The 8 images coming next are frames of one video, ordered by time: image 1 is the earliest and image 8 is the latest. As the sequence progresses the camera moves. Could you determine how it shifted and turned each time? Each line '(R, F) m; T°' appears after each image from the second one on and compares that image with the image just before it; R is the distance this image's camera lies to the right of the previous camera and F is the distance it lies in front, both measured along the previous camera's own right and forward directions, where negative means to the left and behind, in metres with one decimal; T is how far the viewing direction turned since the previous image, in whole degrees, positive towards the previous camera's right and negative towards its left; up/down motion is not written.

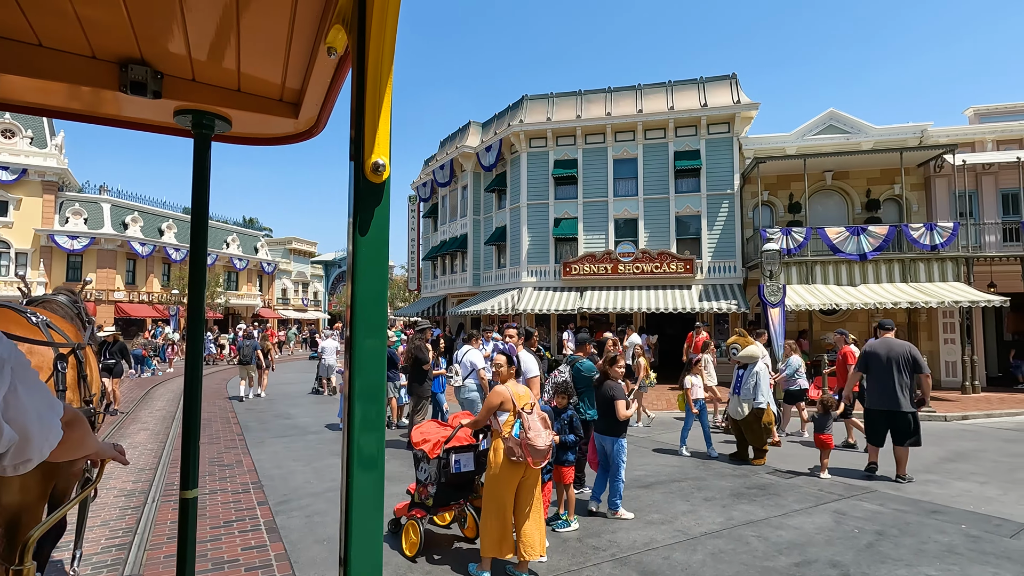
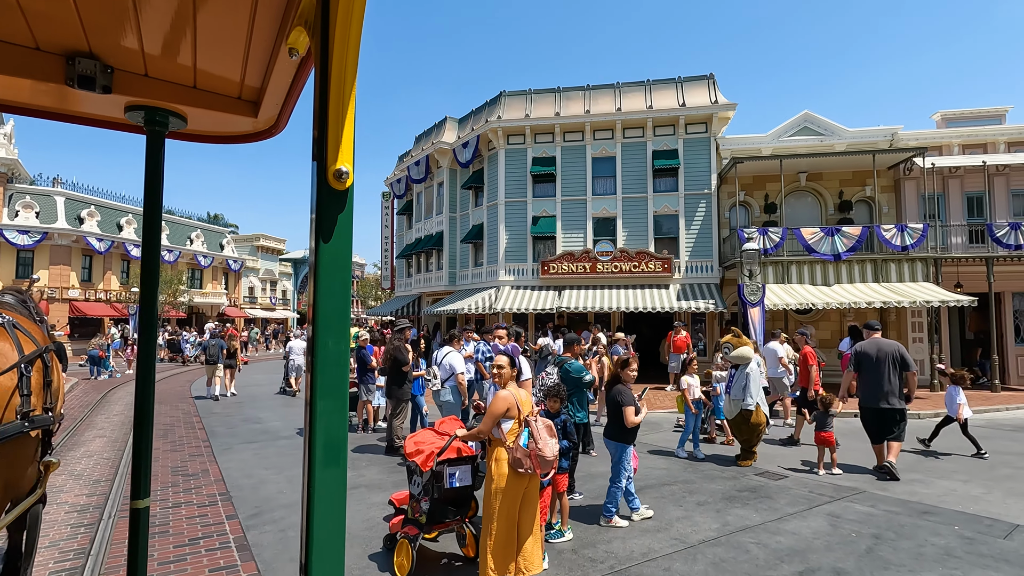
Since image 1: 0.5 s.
(-0.2, +0.3) m; +3°
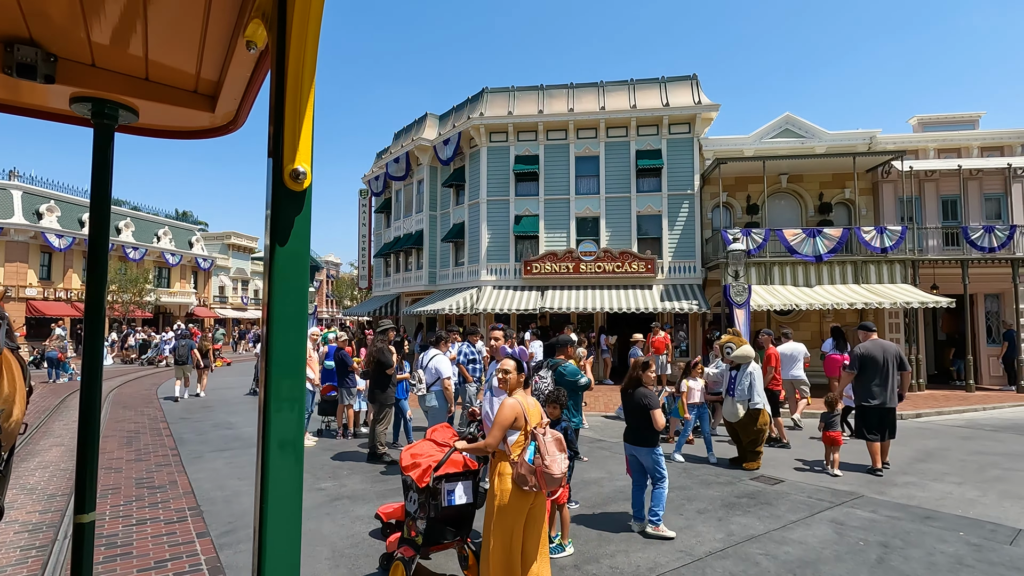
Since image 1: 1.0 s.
(-0.2, +0.3) m; +3°
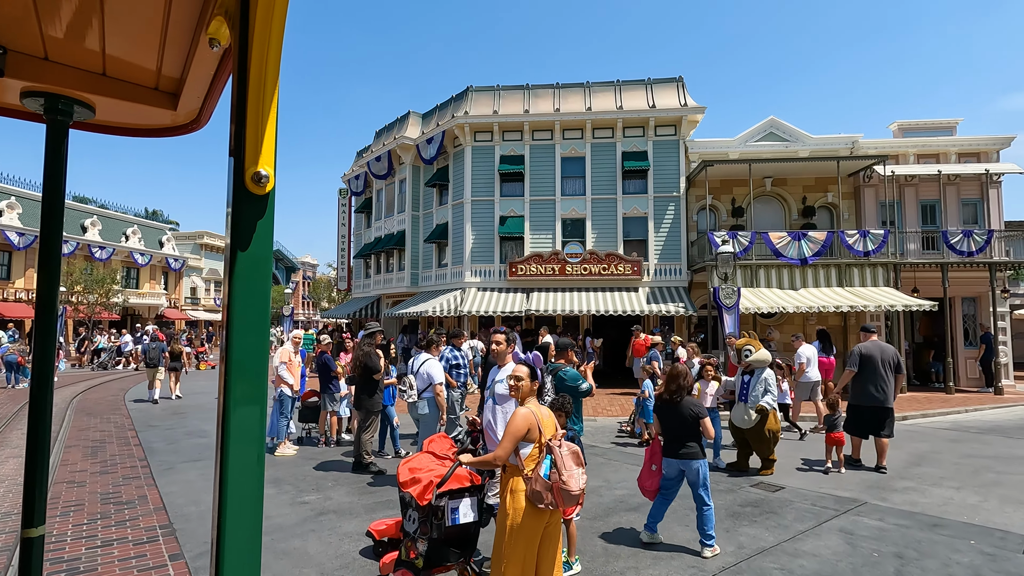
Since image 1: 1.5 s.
(-0.2, +0.3) m; +2°
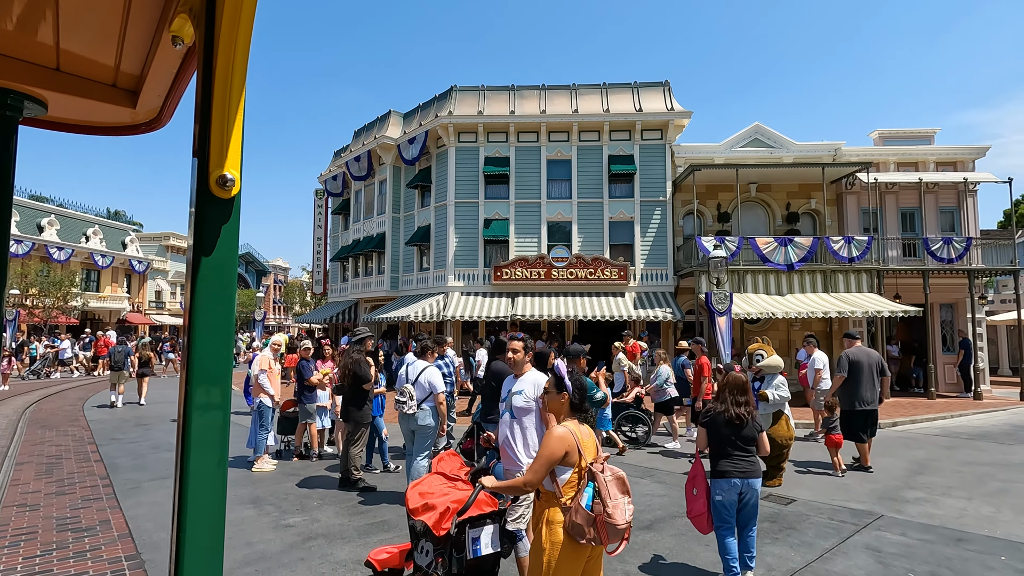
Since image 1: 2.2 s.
(-0.3, +0.4) m; +3°
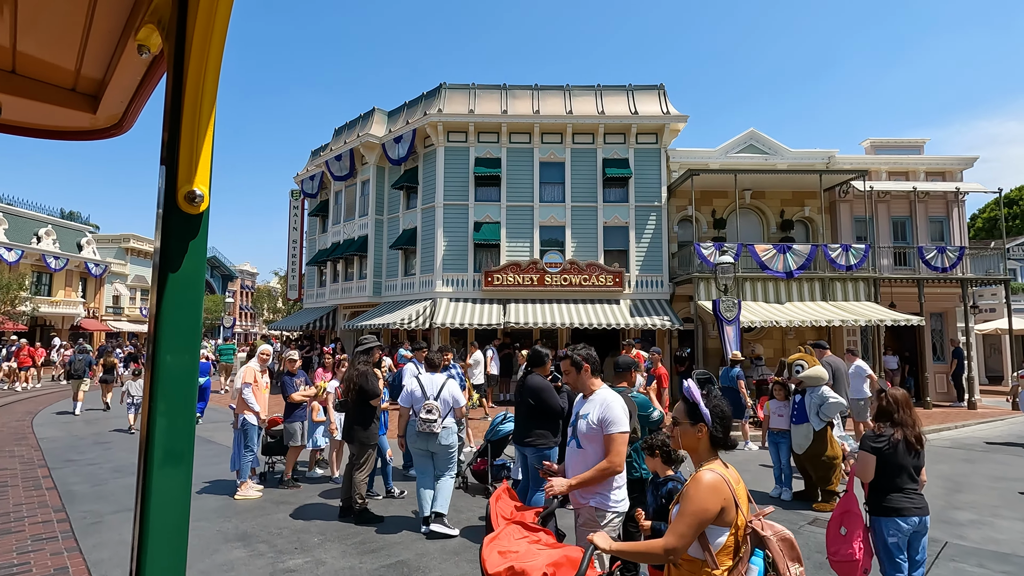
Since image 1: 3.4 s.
(-0.7, +0.7) m; +3°
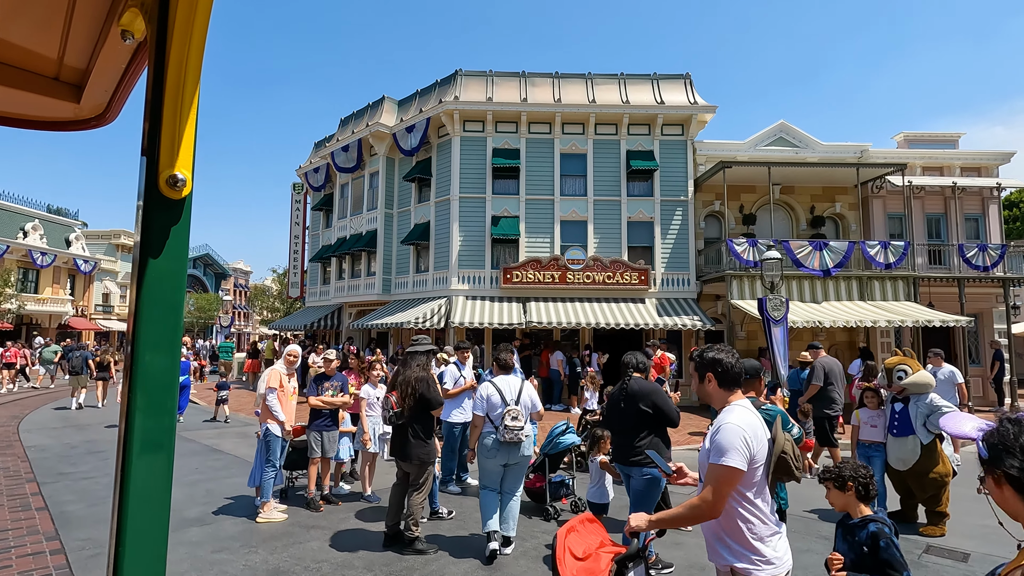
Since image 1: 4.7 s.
(-0.8, +0.9) m; +1°
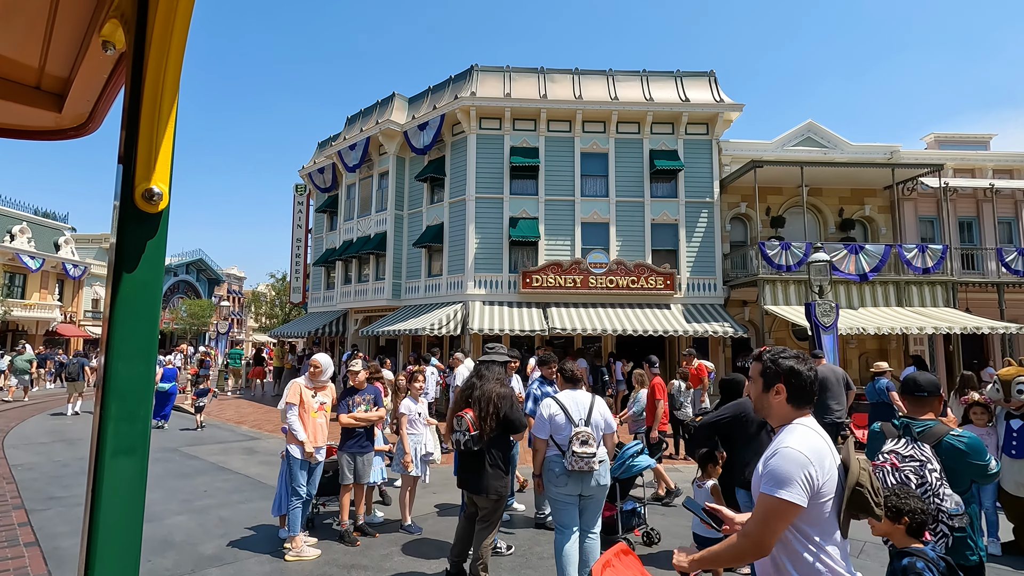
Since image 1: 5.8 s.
(-0.8, +0.8) m; +1°
